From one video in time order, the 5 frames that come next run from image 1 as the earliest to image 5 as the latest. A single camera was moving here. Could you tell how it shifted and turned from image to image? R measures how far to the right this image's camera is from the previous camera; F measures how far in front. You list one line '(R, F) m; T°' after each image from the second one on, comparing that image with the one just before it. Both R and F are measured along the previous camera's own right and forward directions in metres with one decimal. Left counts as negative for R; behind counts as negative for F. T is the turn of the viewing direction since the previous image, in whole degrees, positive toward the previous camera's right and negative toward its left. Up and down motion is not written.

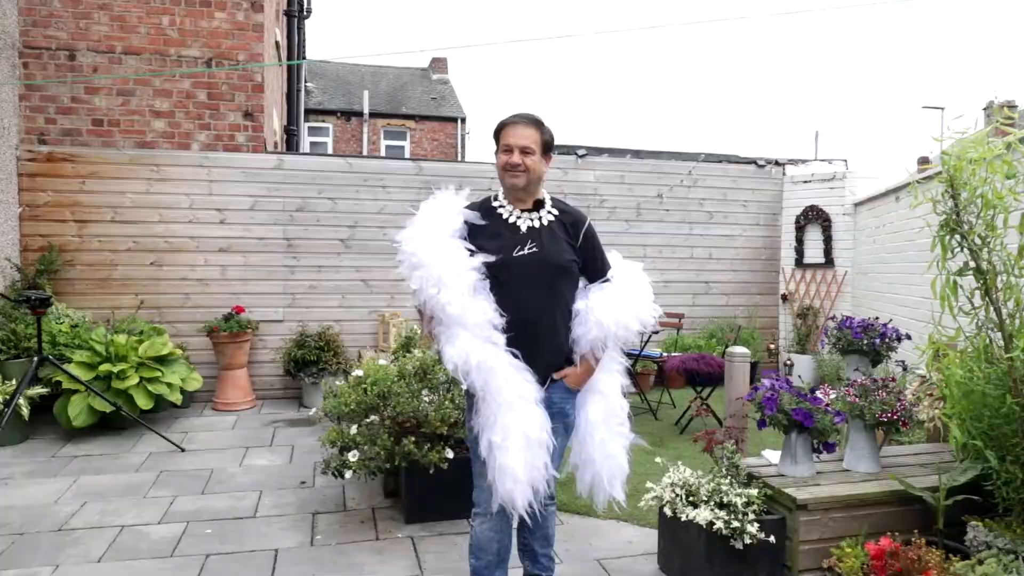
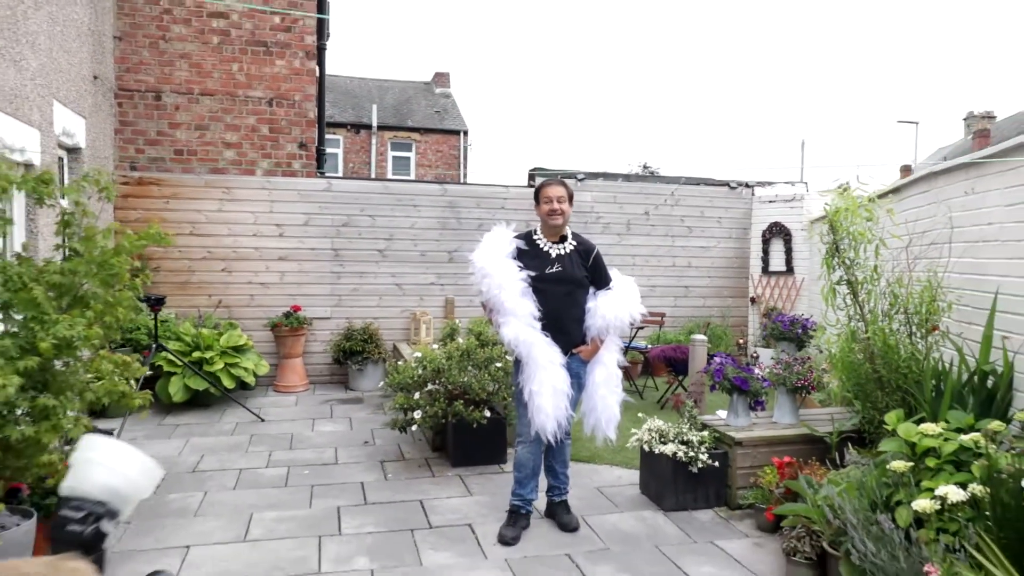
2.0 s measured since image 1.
(-0.2, -1.1) m; +1°
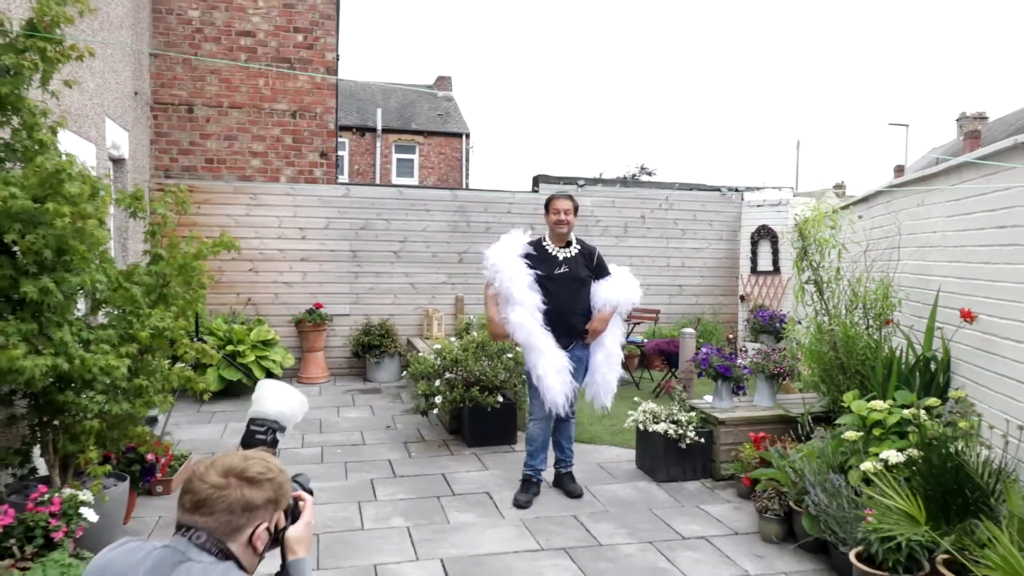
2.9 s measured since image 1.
(-0.1, -0.5) m; 0°
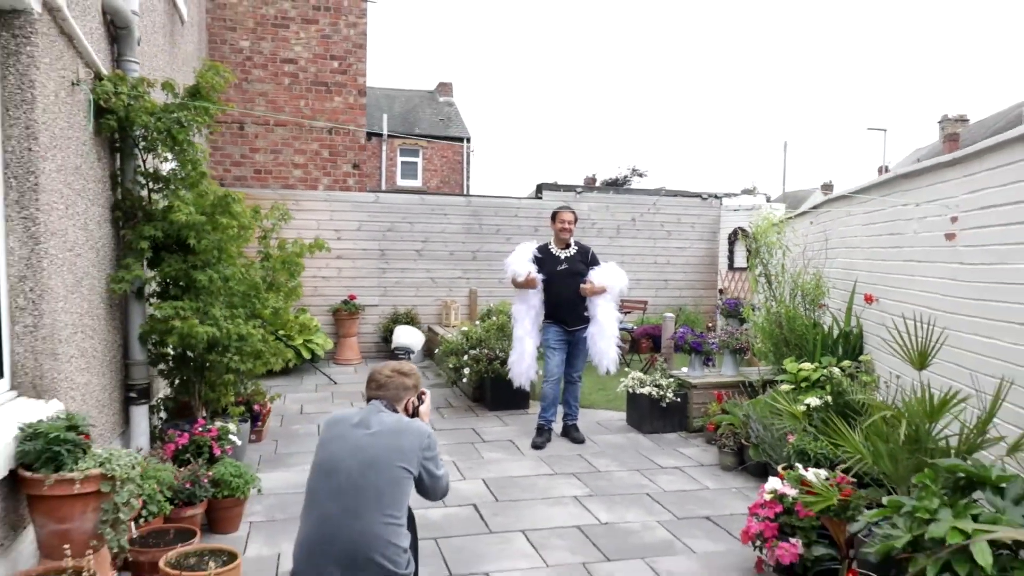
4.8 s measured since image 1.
(-0.2, -1.1) m; +1°
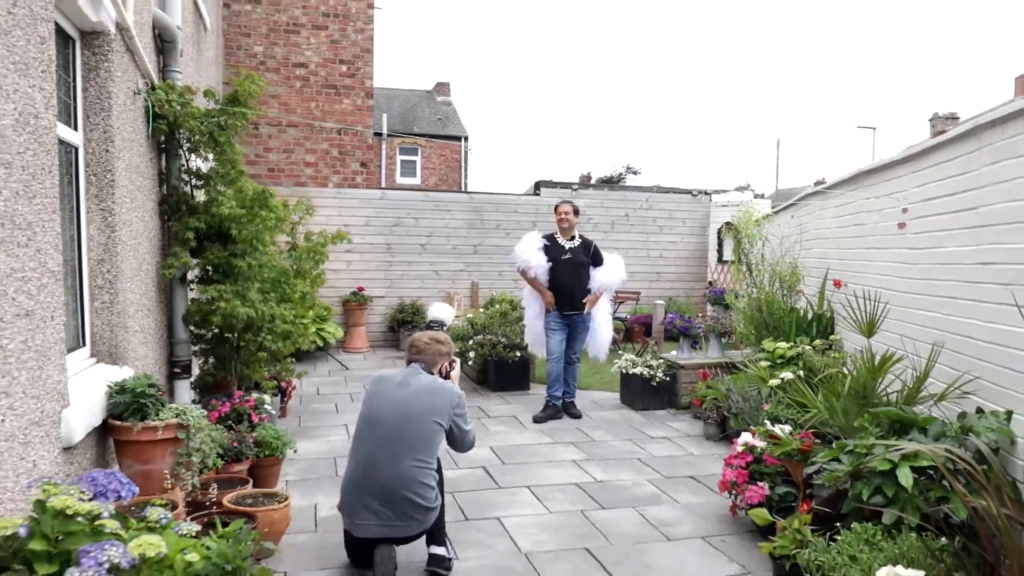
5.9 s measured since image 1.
(-0.1, -0.5) m; 0°
